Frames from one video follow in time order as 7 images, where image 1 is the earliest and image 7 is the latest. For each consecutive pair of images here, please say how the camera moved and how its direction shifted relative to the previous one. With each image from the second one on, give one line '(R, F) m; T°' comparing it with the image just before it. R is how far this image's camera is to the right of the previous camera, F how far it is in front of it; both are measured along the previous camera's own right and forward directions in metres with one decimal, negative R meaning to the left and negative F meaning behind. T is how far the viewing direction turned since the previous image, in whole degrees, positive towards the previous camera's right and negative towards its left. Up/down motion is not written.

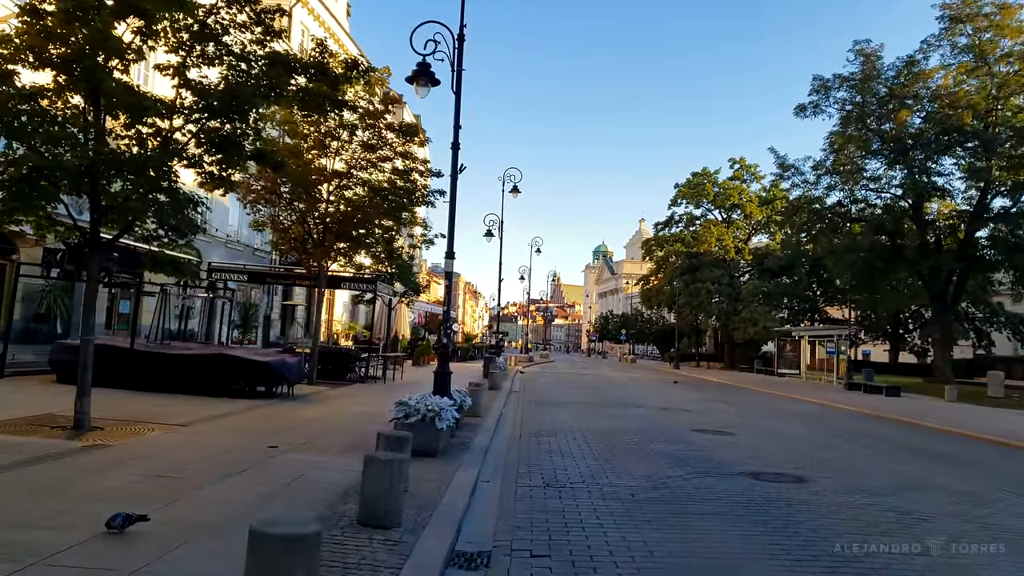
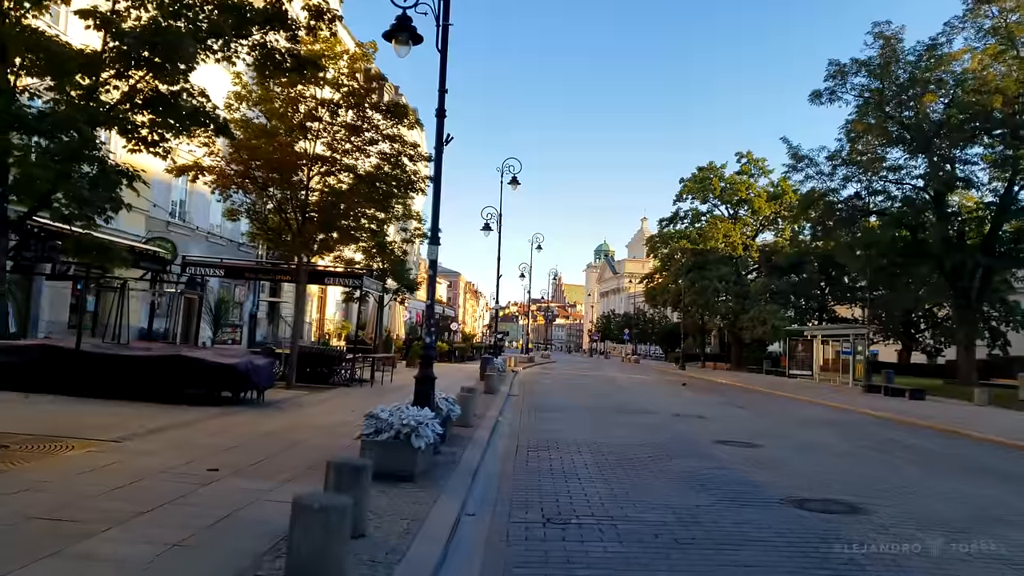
(+0.1, +1.5) m; 0°
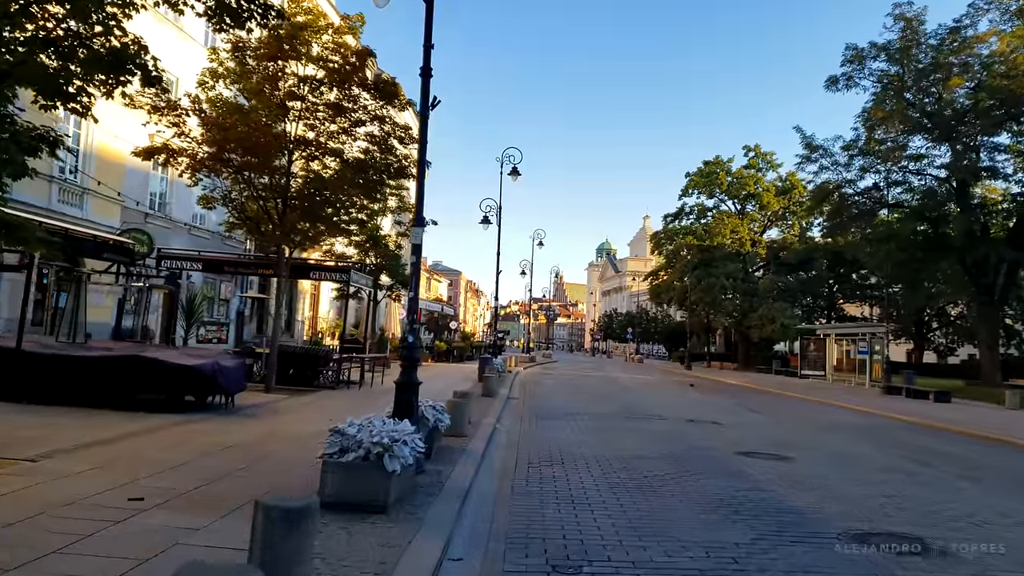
(0.0, +1.4) m; 0°
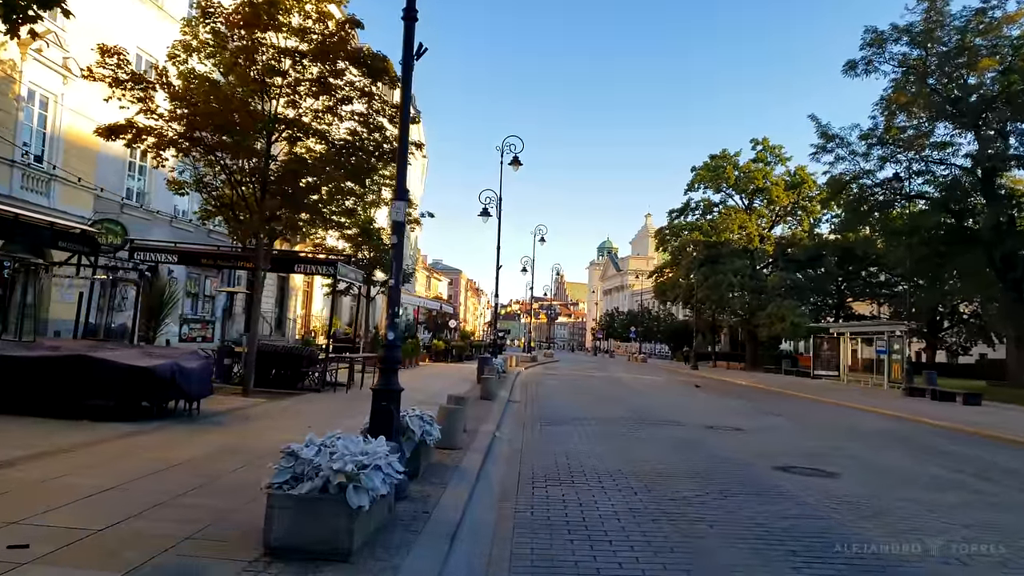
(0.0, +1.3) m; 0°
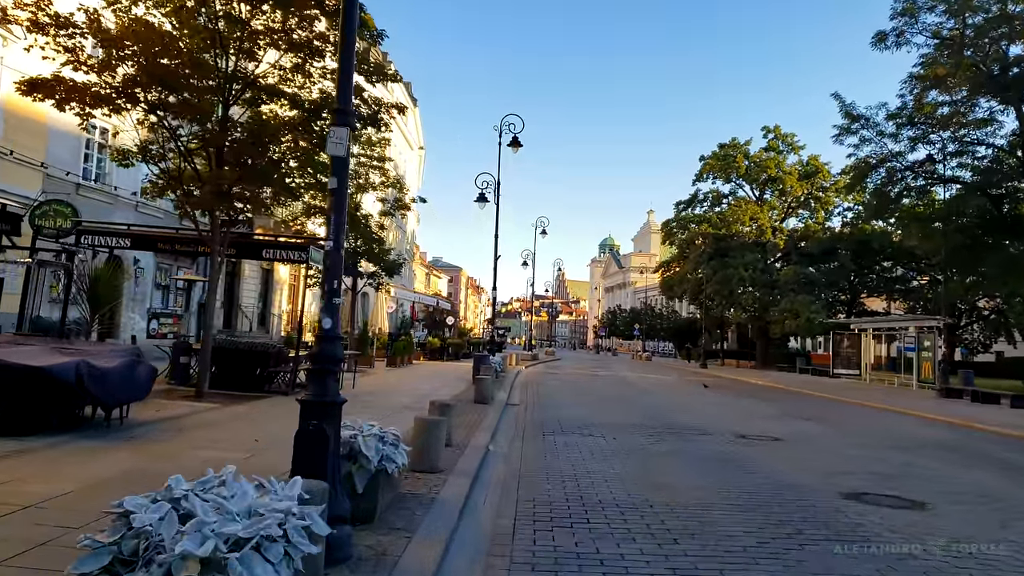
(+0.1, +2.0) m; 0°
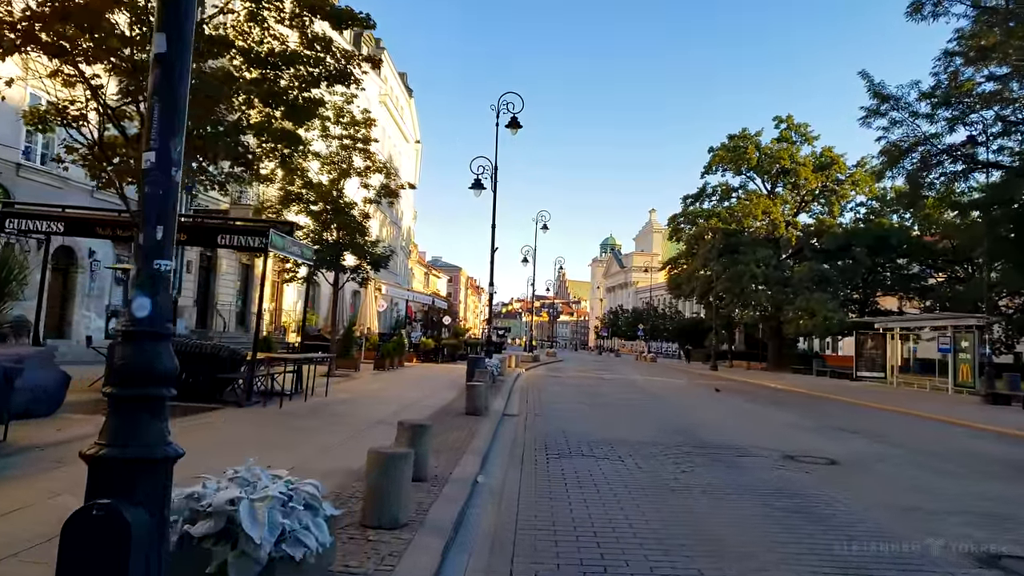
(+0.1, +2.1) m; 0°
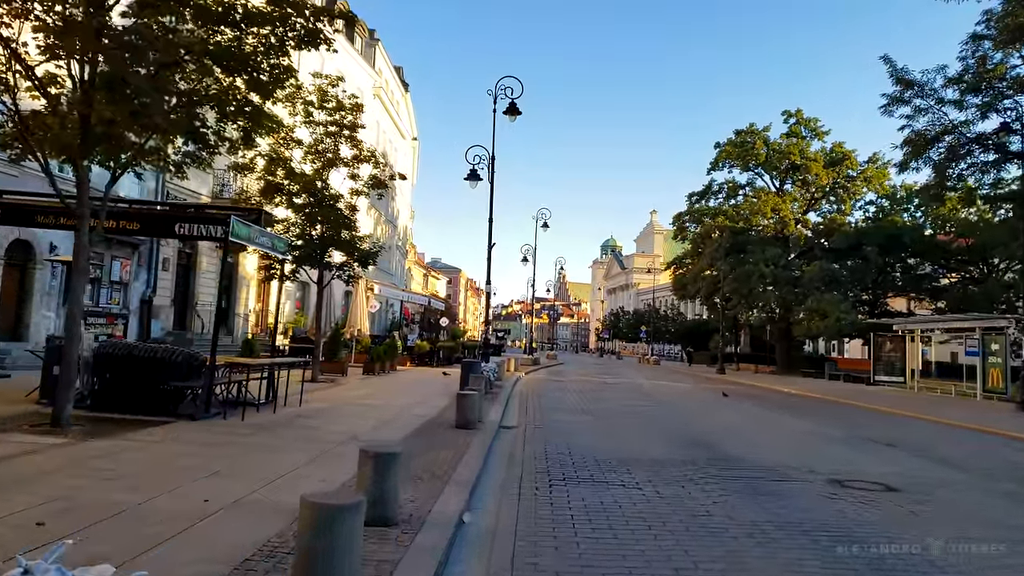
(0.0, +1.5) m; 0°
